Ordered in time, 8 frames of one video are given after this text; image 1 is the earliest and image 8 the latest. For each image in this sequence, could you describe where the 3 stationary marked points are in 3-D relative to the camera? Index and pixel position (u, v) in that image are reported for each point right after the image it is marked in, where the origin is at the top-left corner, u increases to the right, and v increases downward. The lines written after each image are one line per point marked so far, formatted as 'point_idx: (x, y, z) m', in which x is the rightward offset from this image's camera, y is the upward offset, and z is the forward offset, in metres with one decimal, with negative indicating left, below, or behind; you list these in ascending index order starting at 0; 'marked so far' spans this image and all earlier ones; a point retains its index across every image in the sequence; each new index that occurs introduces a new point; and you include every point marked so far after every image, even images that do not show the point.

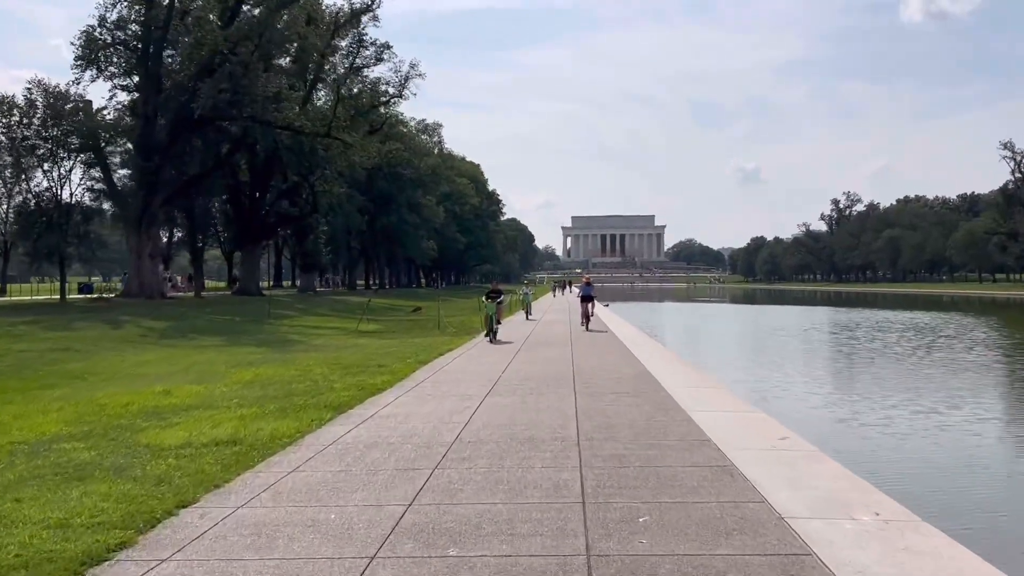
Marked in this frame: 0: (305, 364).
0: (-3.6, -1.3, +16.7) m
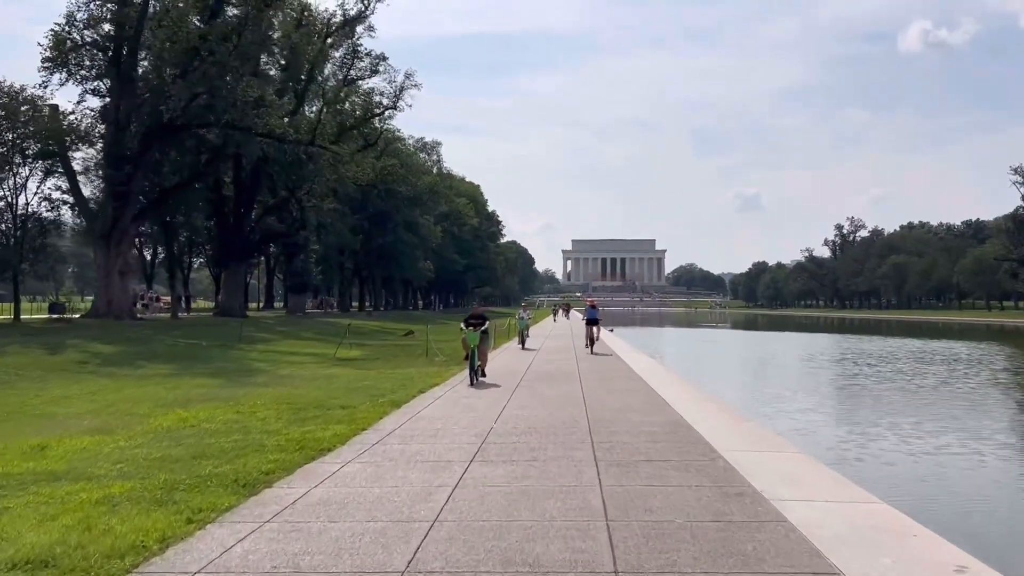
0: (-3.6, -1.6, +13.5) m
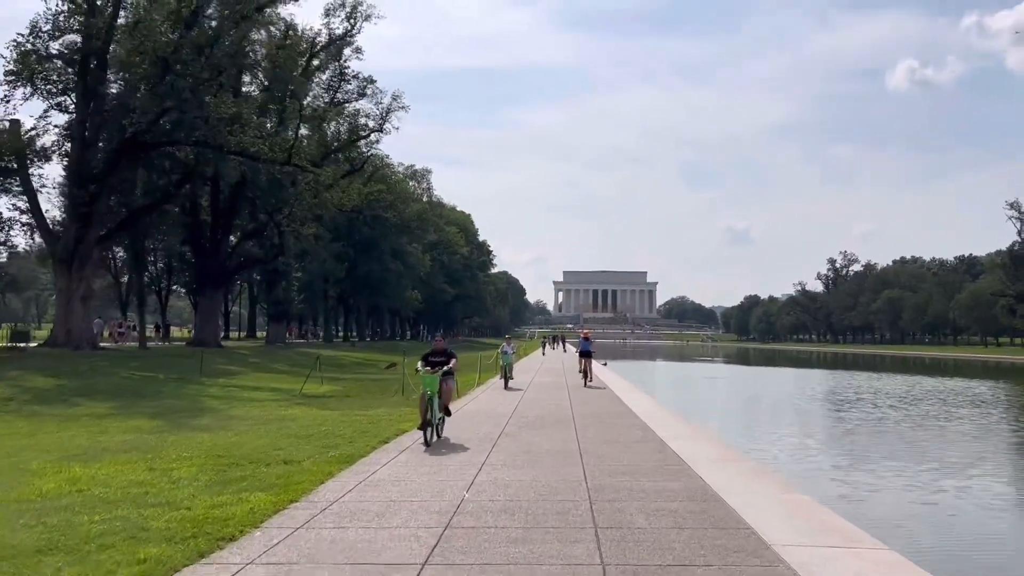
0: (-3.8, -1.9, +11.0) m
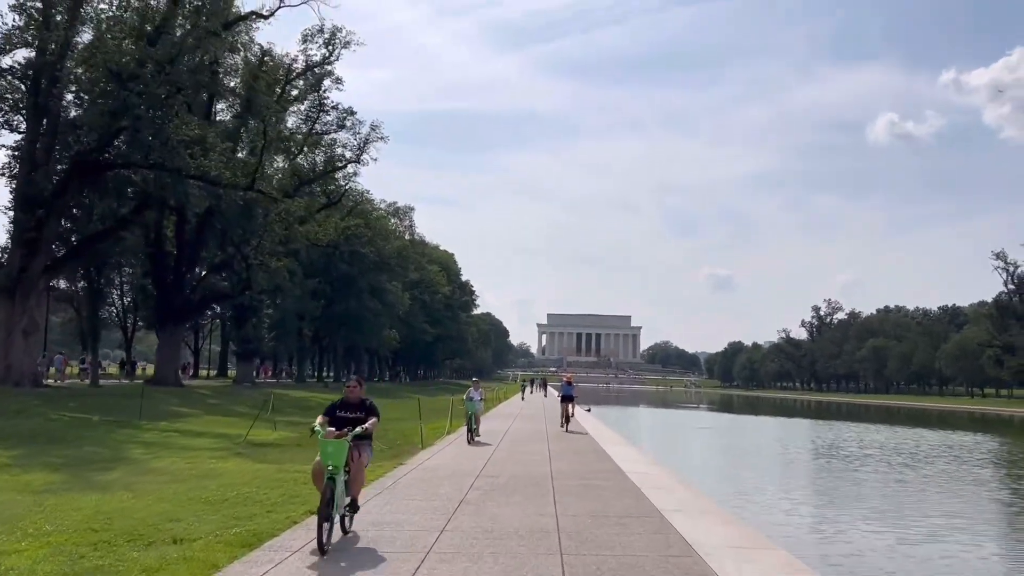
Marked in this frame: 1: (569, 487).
0: (-4.2, -2.2, +8.5) m
1: (+0.8, -2.7, +13.2) m
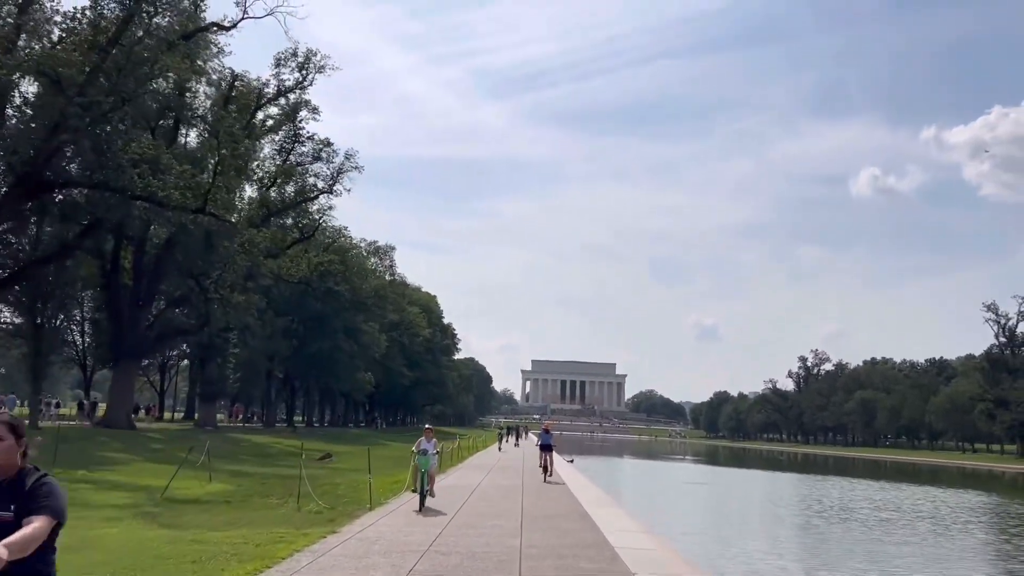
0: (-4.6, -2.1, +5.5) m
1: (+0.3, -3.0, +10.2) m
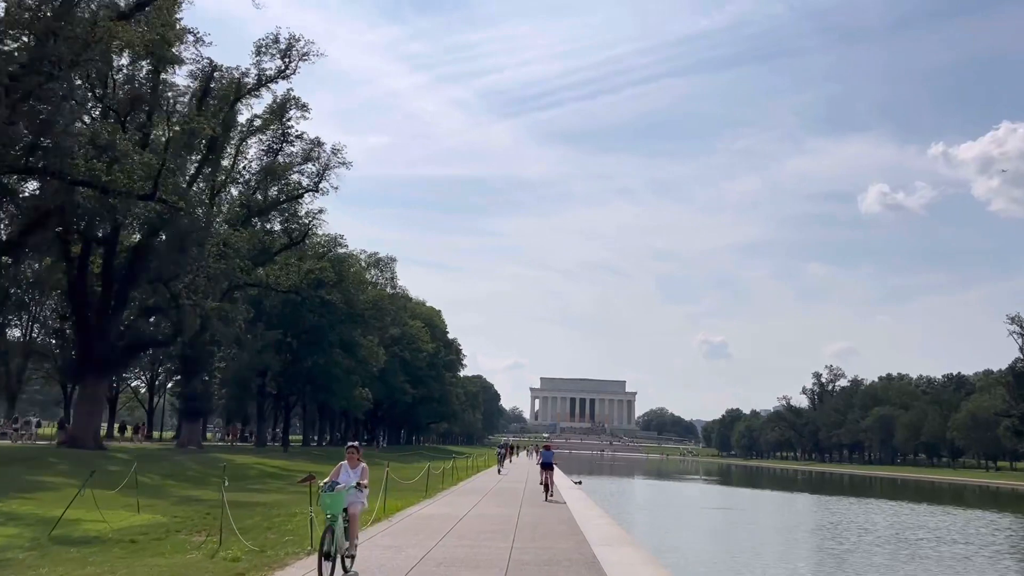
0: (-4.9, -1.6, +1.7) m
1: (+0.1, -2.6, +6.4) m
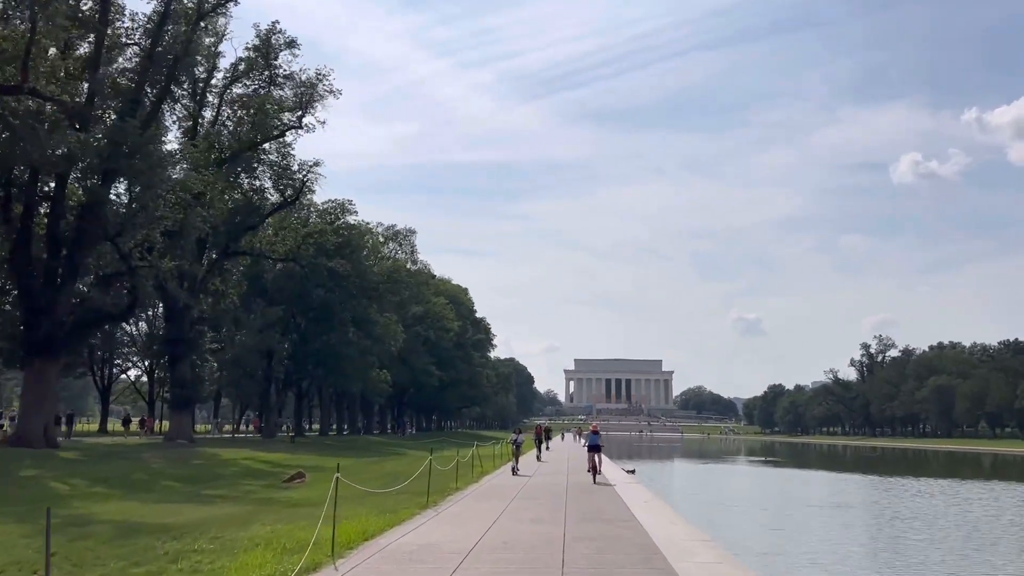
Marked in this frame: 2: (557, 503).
0: (-5.1, -0.6, -5.7) m
1: (+0.1, -1.3, -1.2) m
2: (+0.8, -4.0, +17.8) m
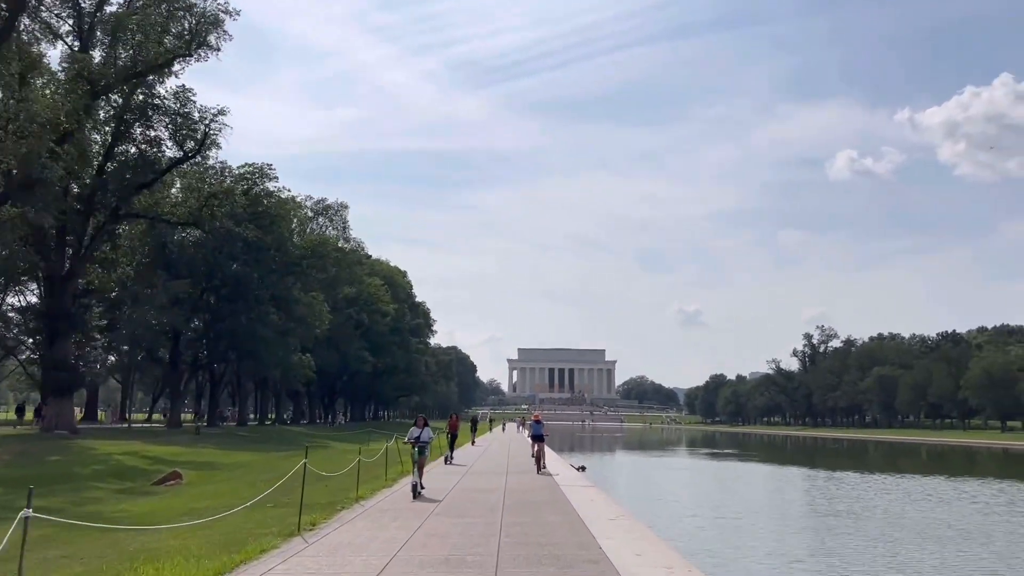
0: (-4.8, +0.1, -11.3) m
1: (+0.1, -0.6, -6.4) m
2: (-0.3, -3.1, +12.6) m
